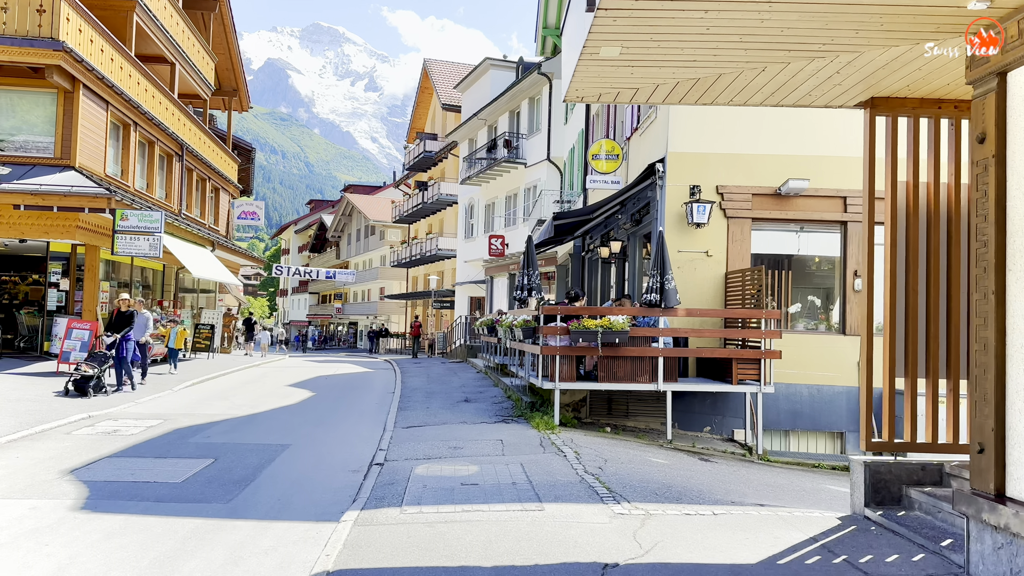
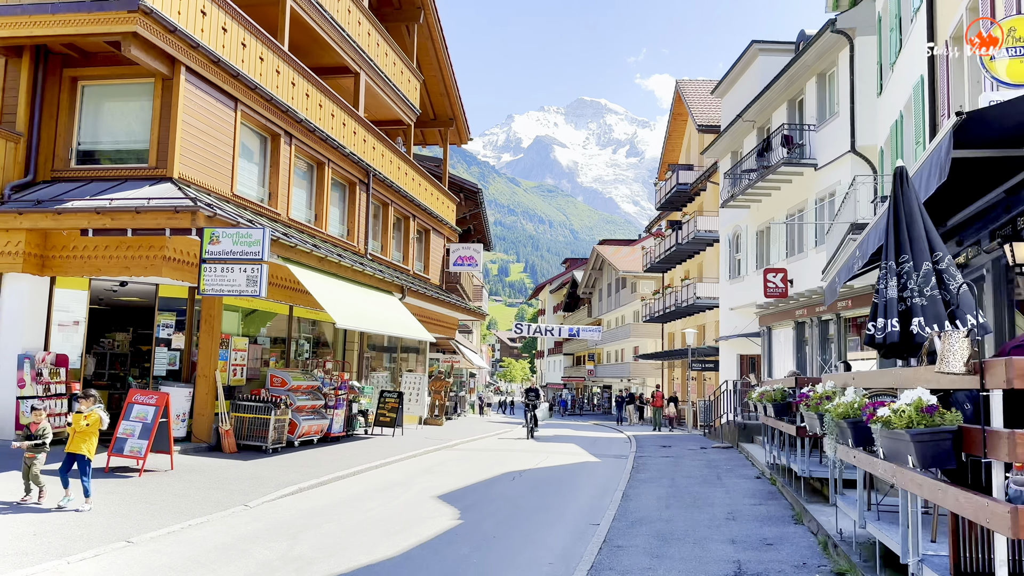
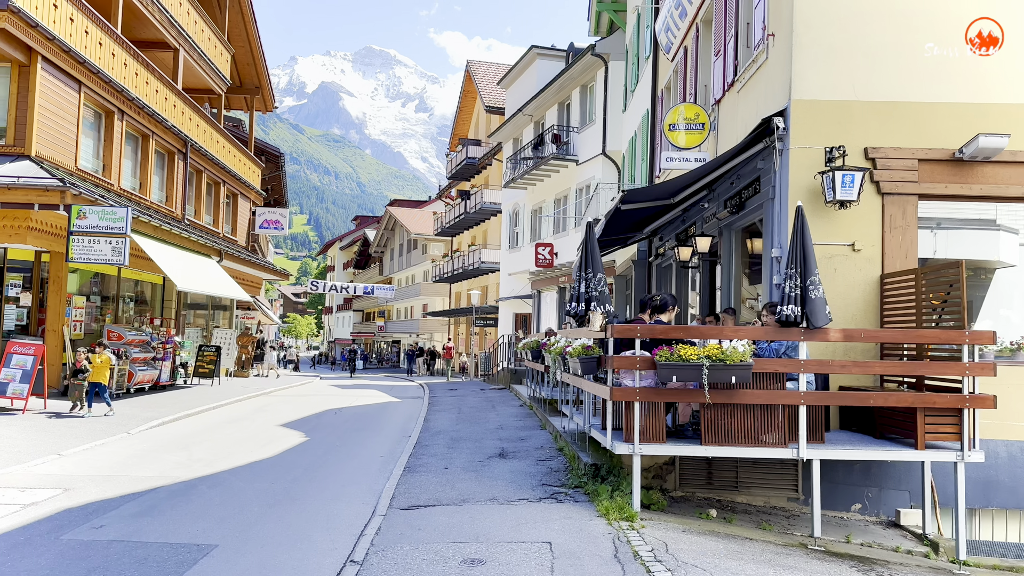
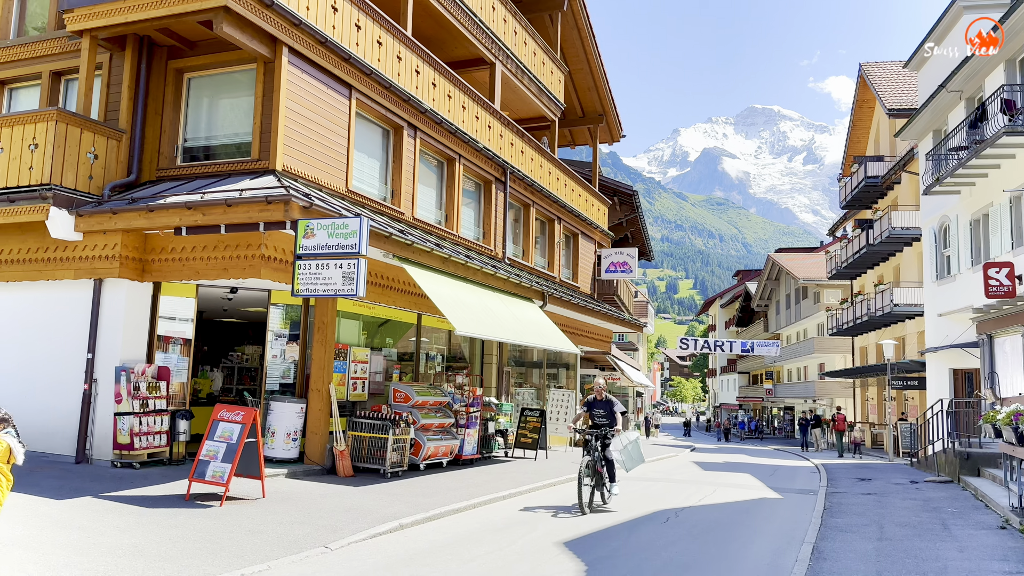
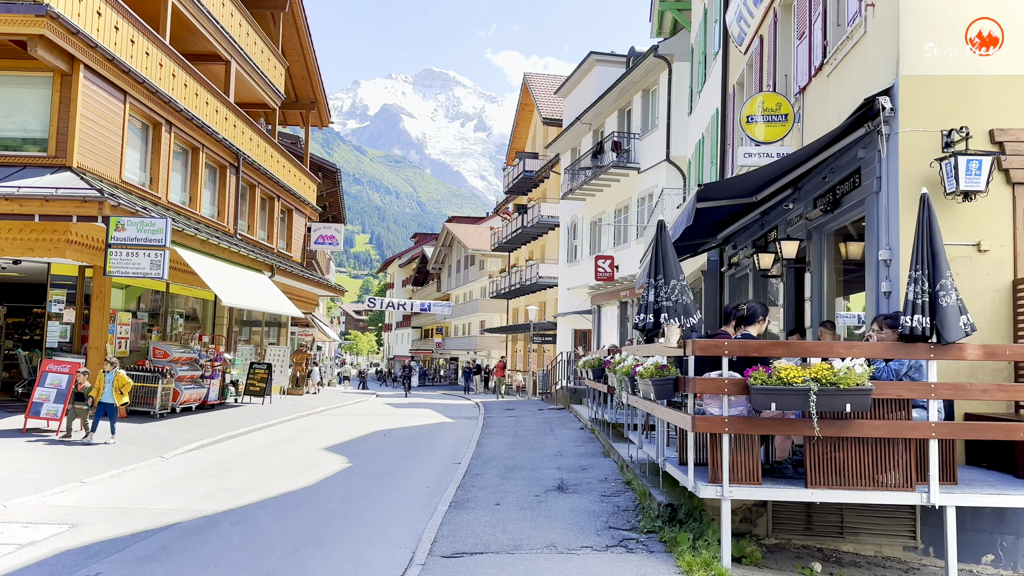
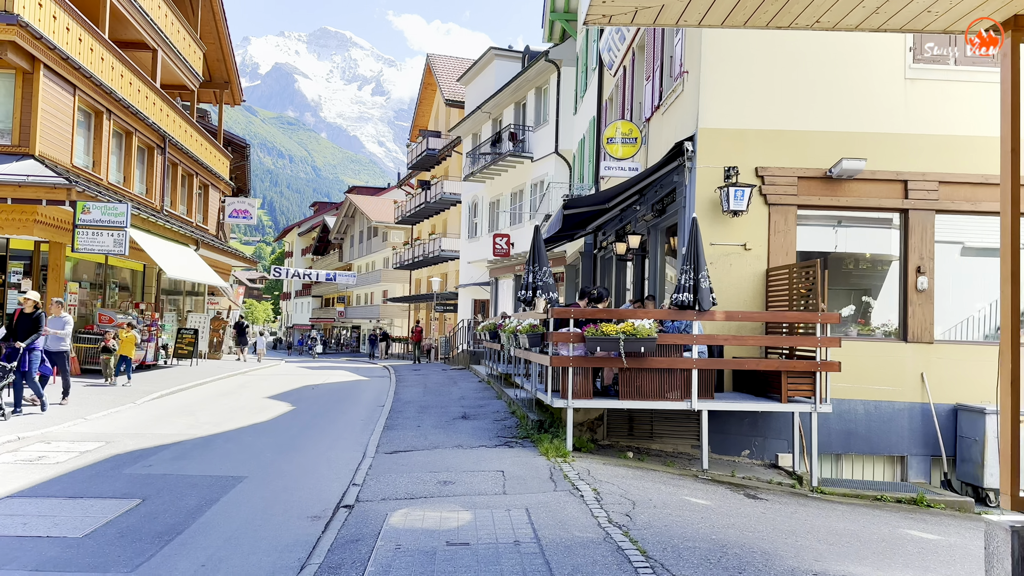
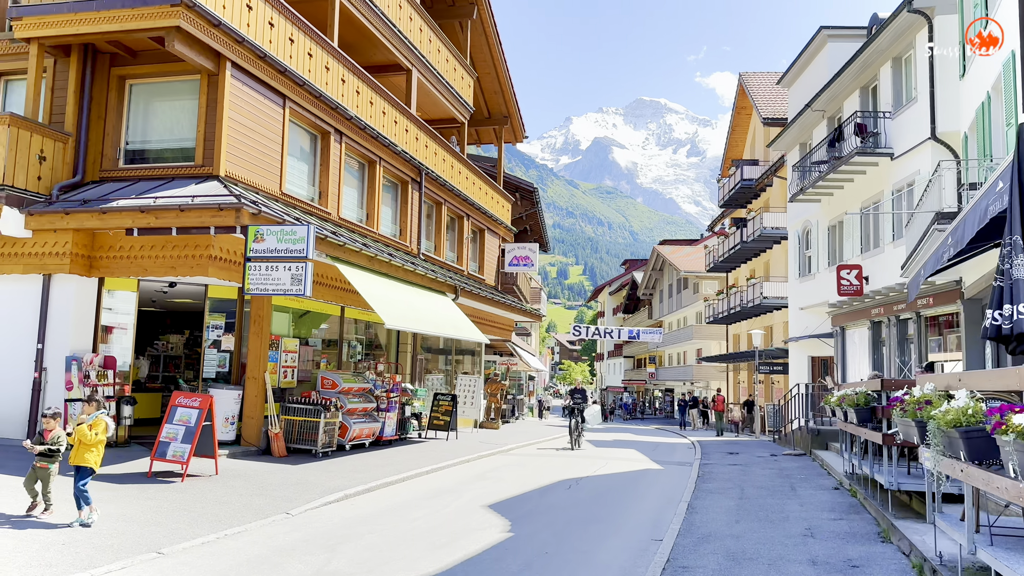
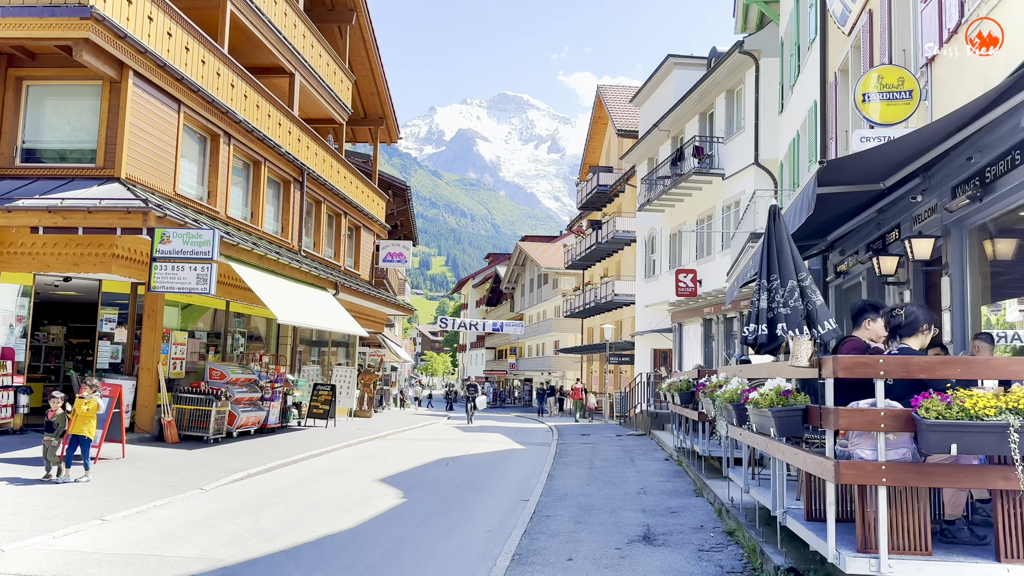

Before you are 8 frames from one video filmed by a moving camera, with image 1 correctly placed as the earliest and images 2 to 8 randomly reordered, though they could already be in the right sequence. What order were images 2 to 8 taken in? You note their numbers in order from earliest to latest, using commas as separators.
6, 3, 5, 8, 2, 7, 4
